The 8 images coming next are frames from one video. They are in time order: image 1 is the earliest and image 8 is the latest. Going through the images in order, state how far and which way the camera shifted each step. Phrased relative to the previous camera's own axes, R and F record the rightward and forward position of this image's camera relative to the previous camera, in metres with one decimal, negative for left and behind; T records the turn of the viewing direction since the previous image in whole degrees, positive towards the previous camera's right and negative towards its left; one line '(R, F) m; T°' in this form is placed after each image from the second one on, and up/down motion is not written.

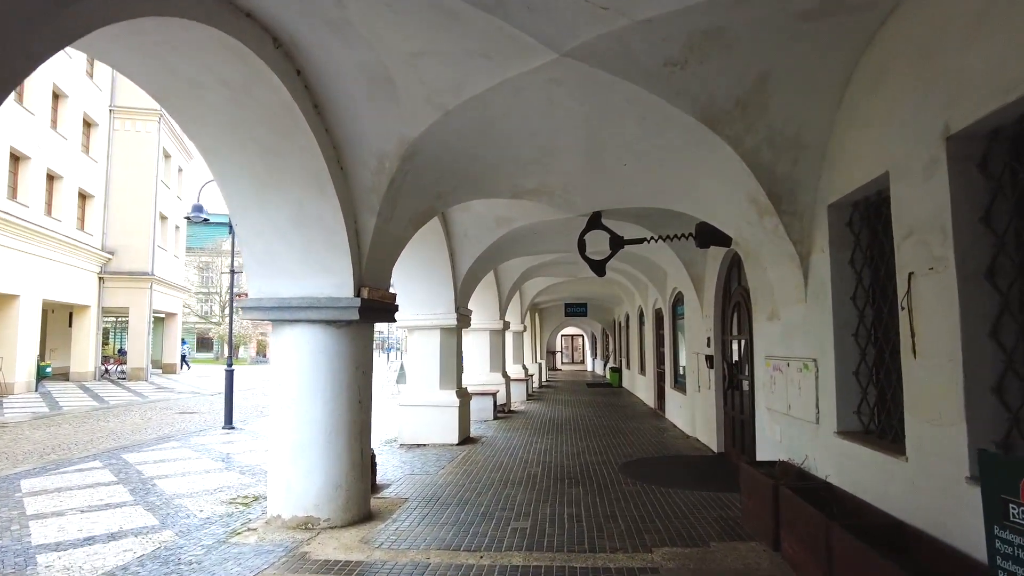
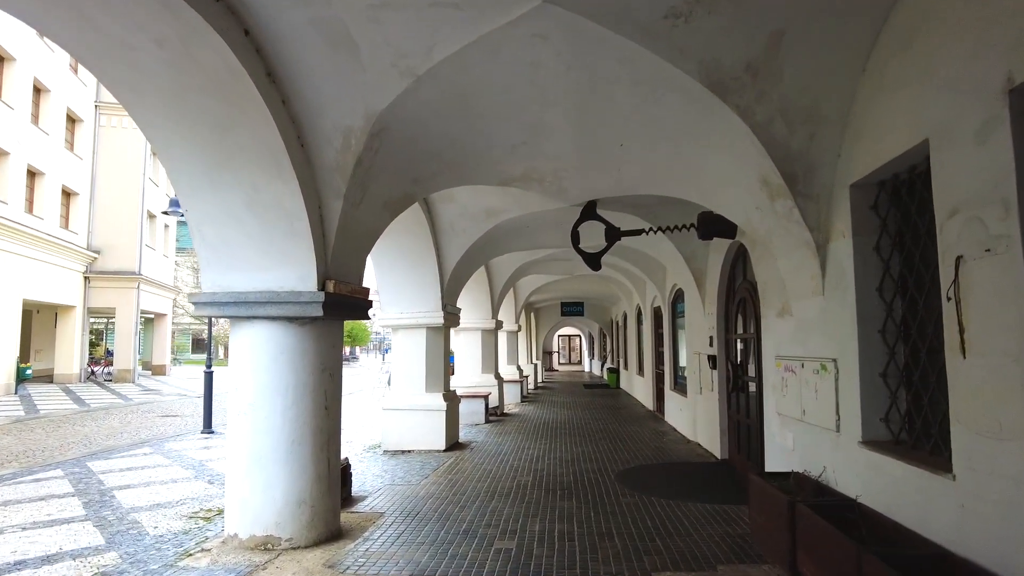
(+0.1, +0.5) m; 0°
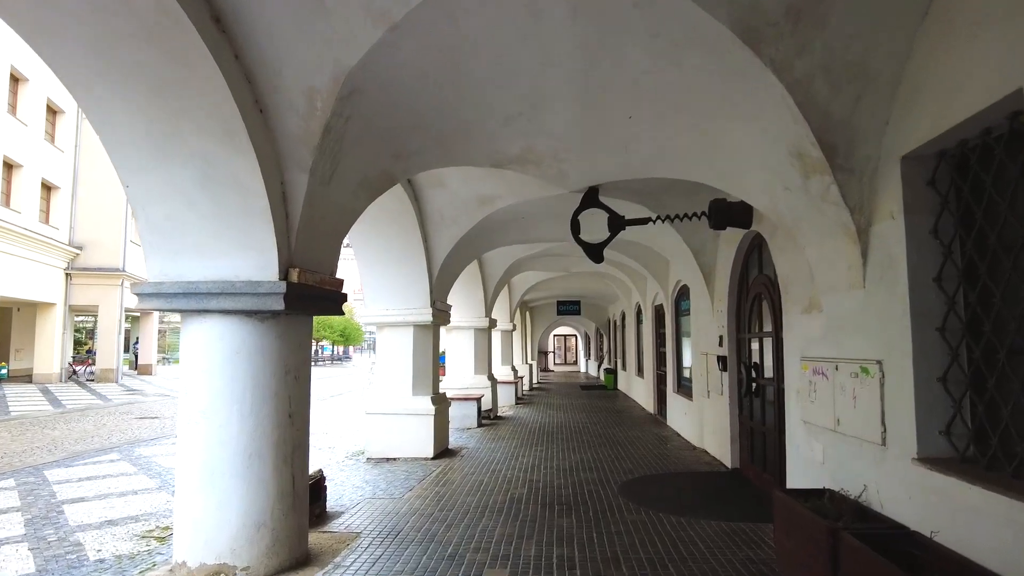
(0.0, +0.6) m; 0°
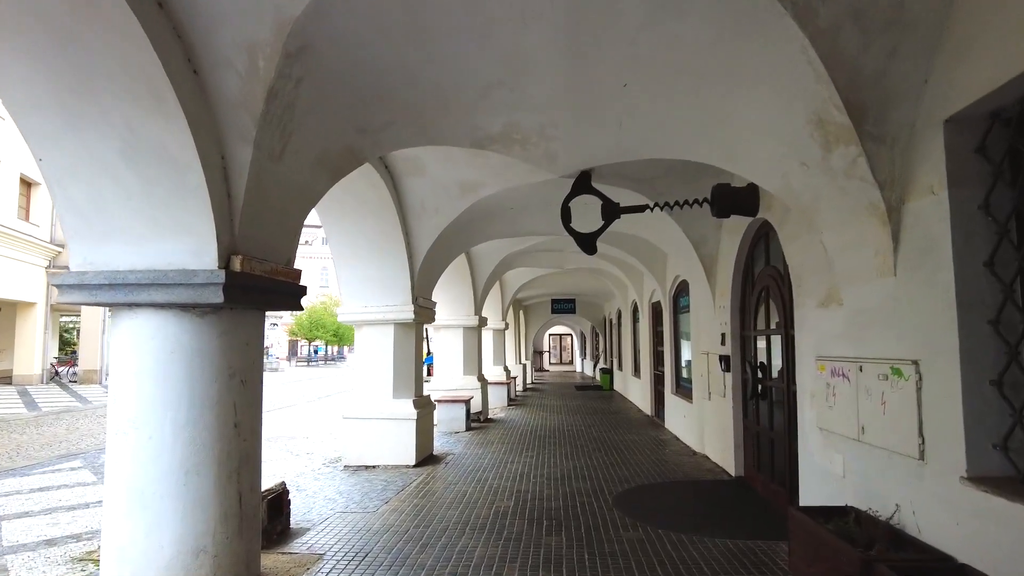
(+0.1, +0.5) m; 0°
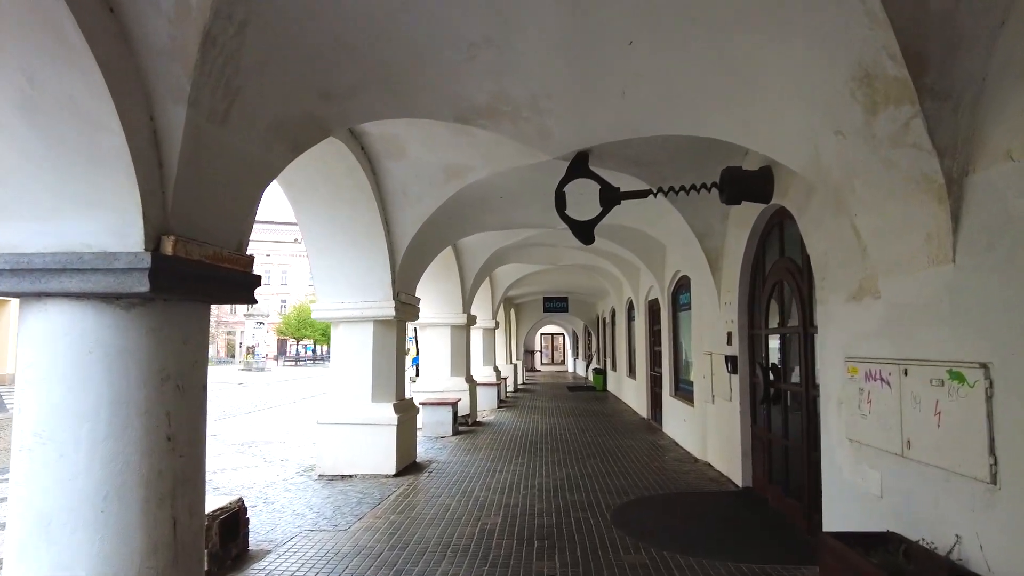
(0.0, +0.5) m; +1°
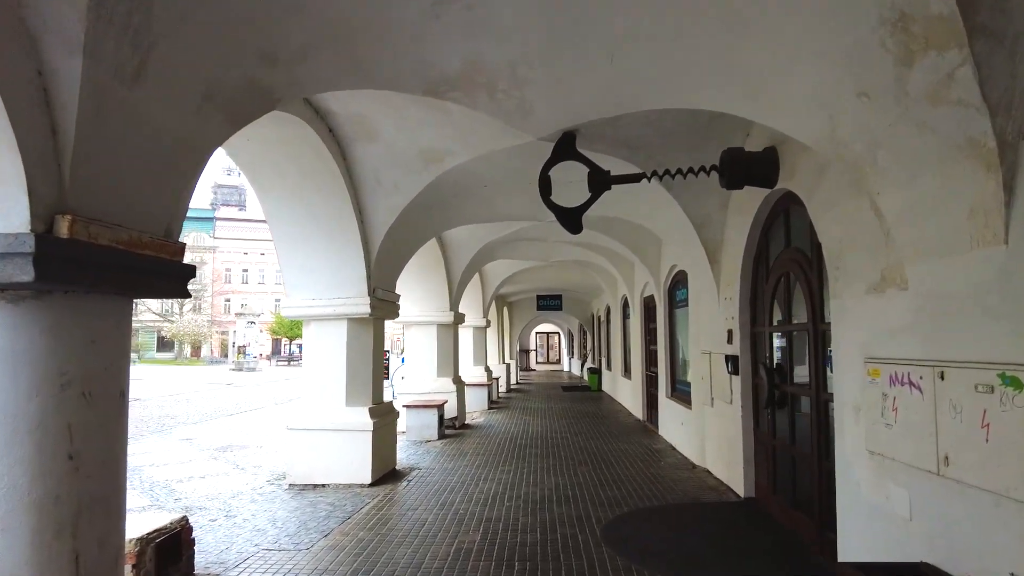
(+0.1, +0.5) m; 0°
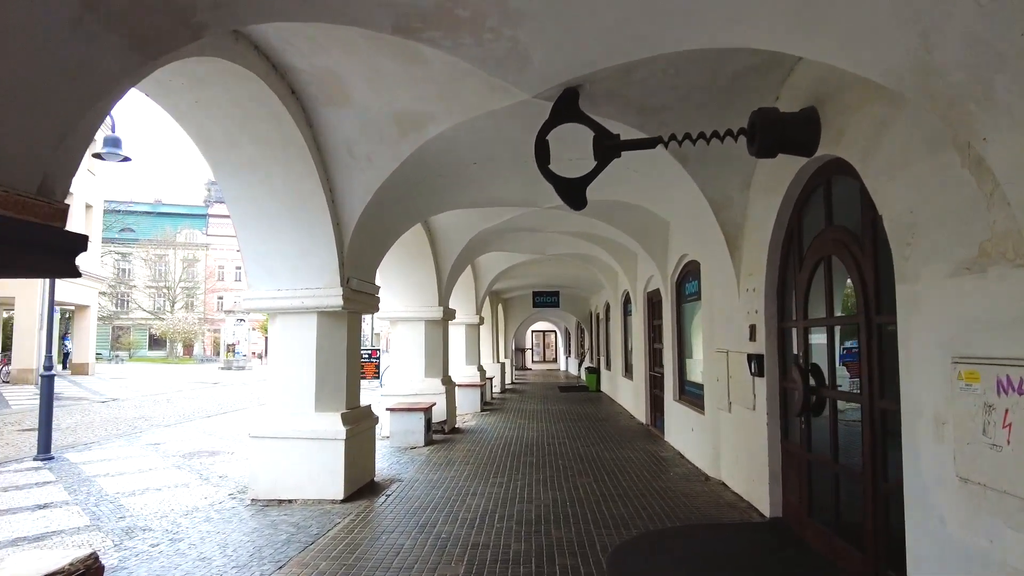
(0.0, +0.7) m; 0°
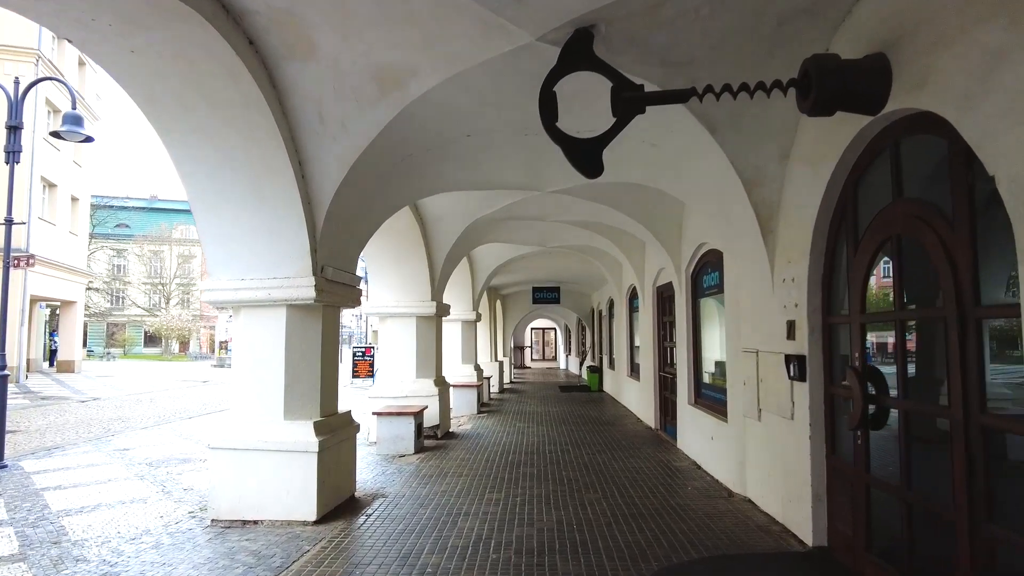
(0.0, +0.7) m; 0°
